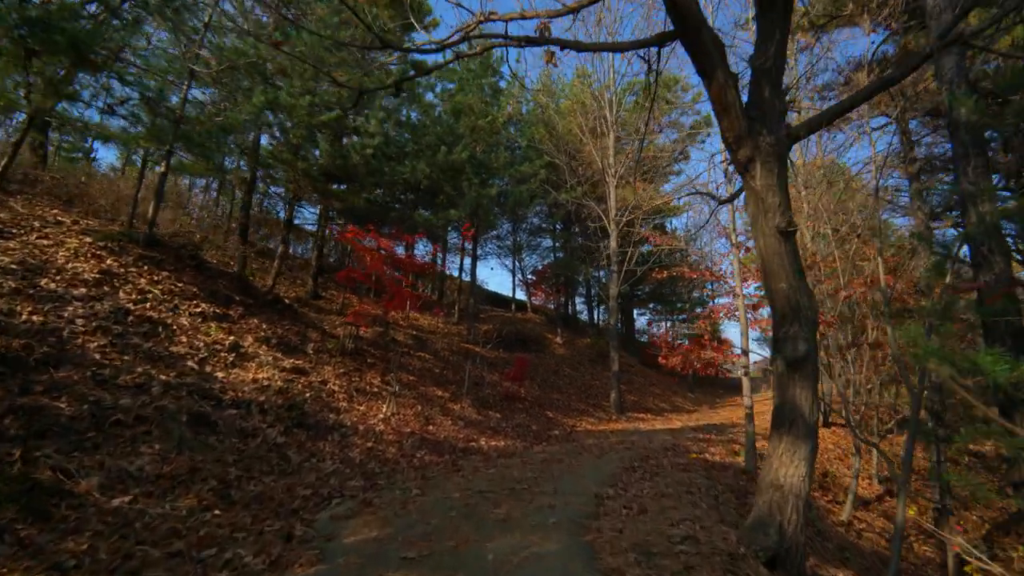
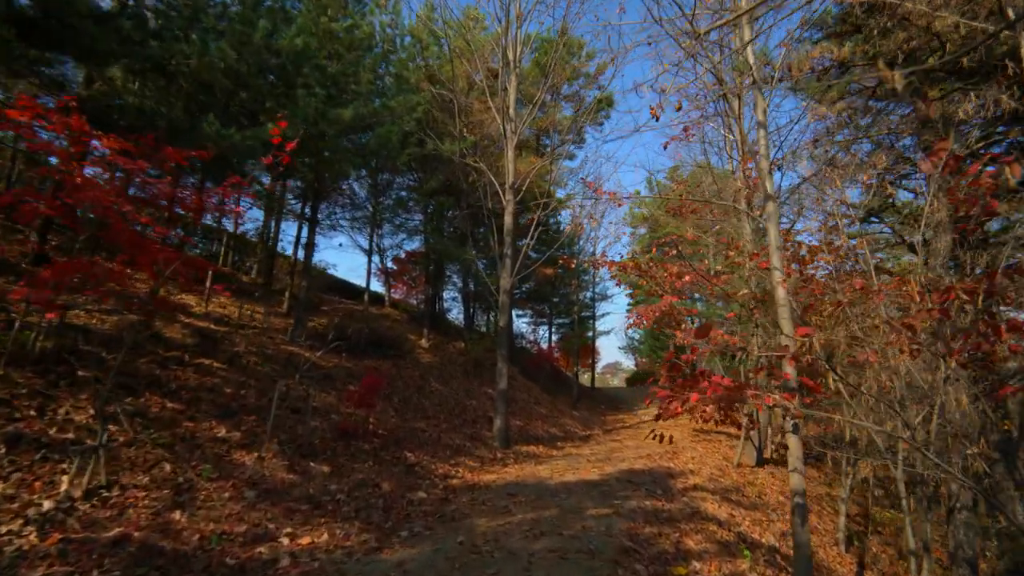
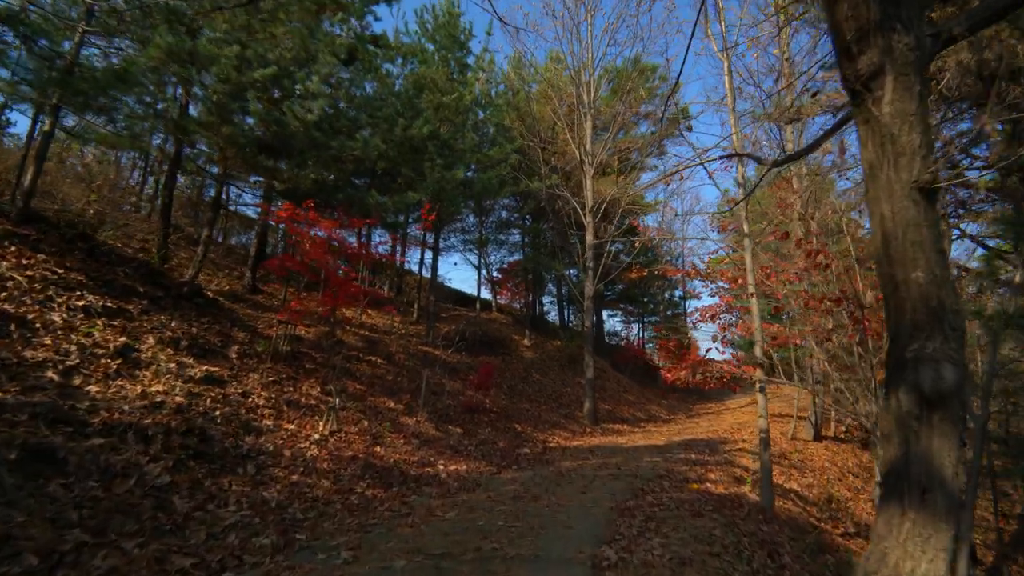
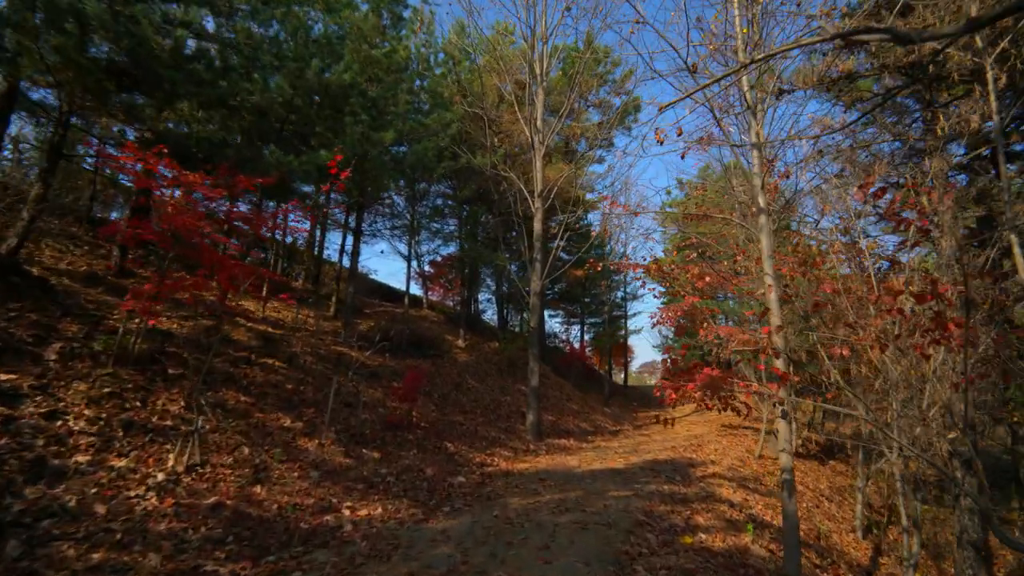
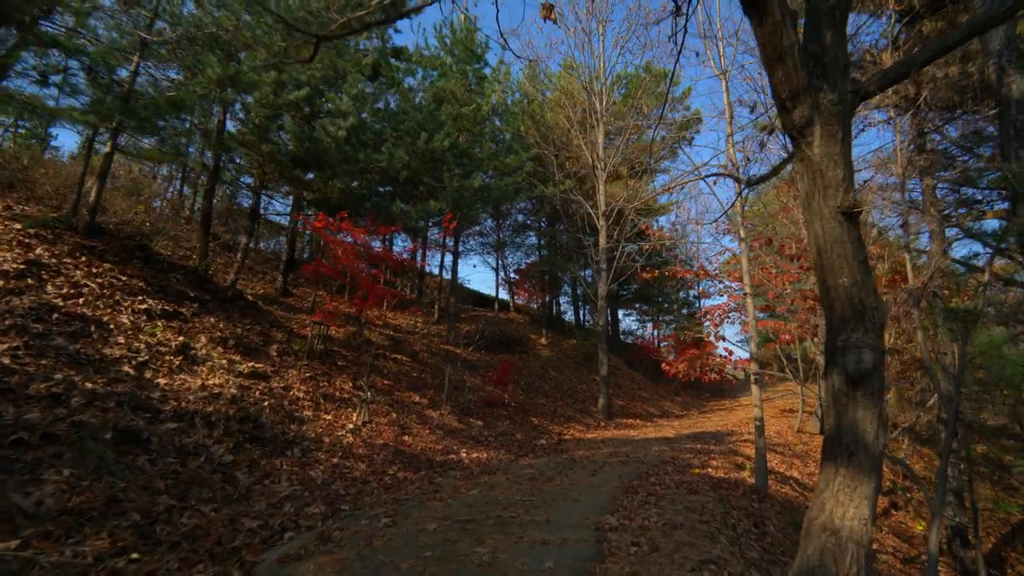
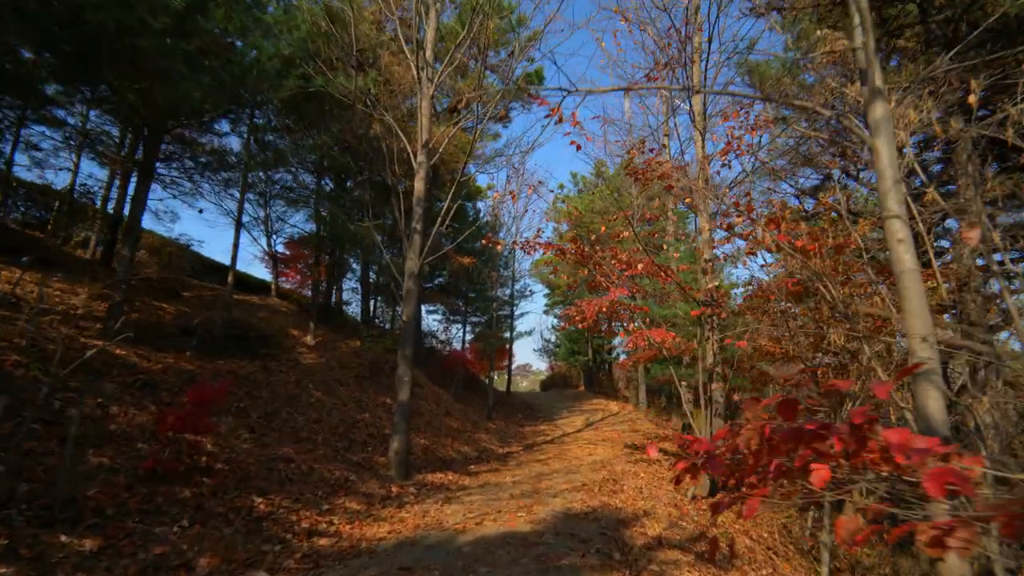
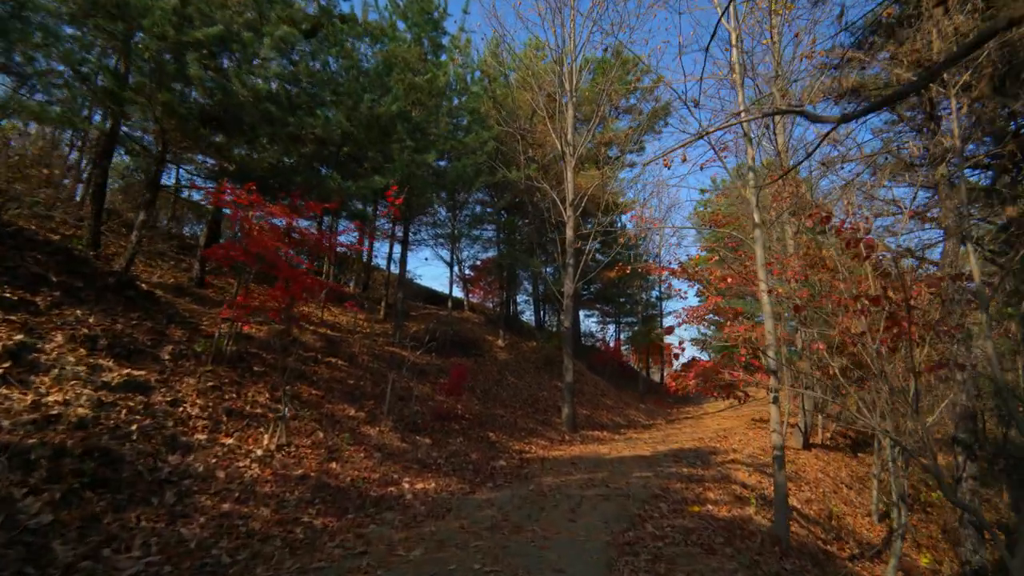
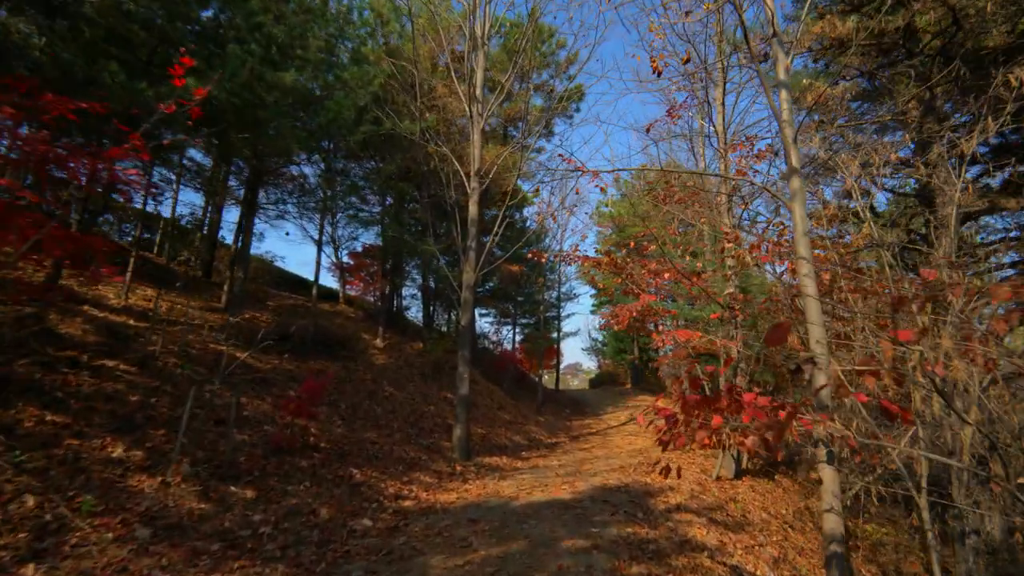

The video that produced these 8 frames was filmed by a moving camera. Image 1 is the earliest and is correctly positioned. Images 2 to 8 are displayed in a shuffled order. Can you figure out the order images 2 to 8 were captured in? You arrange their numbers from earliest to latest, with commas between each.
5, 3, 7, 4, 2, 8, 6
